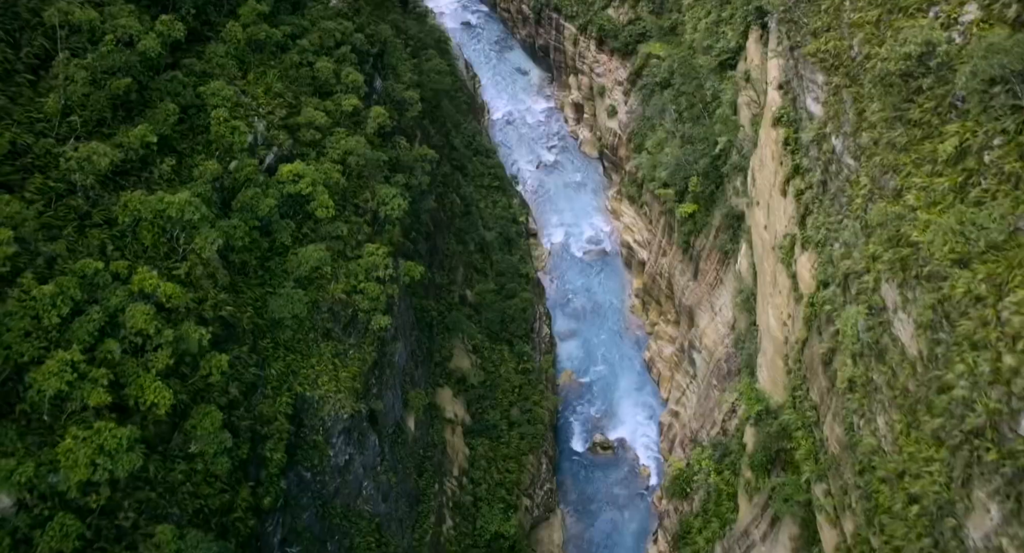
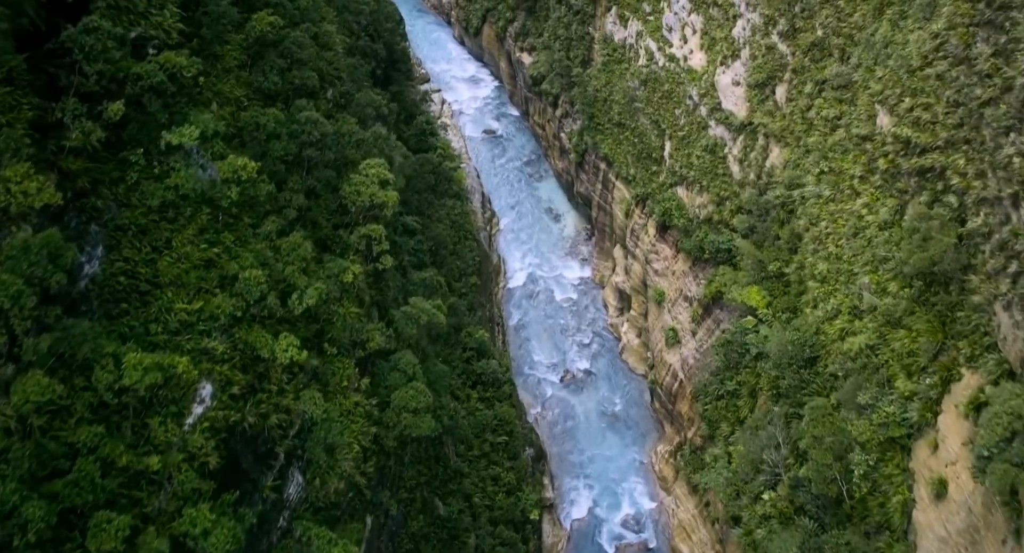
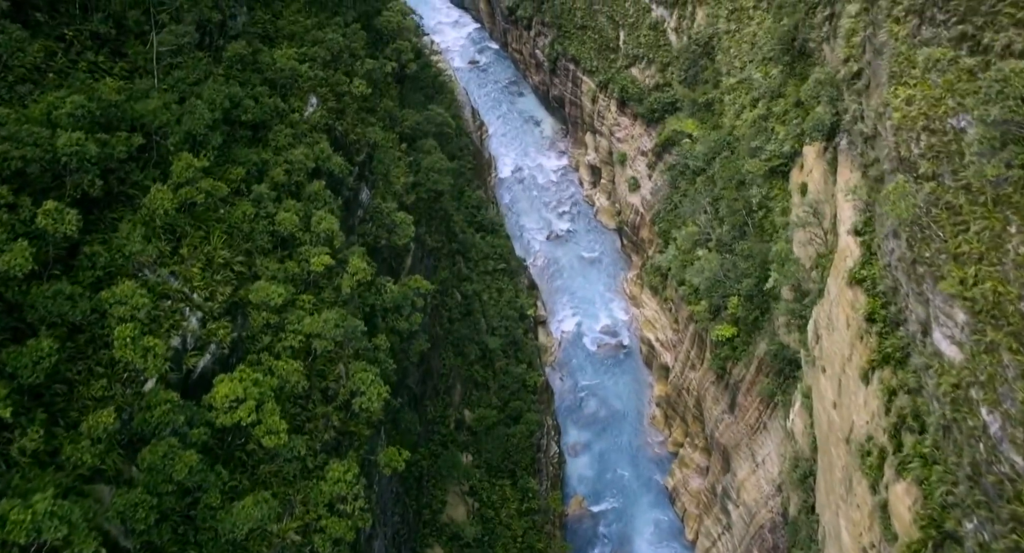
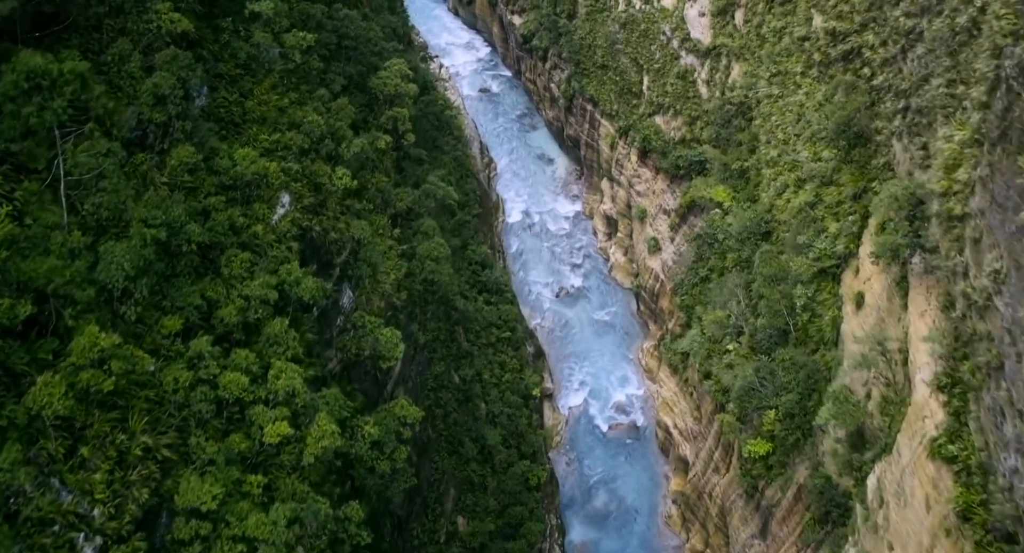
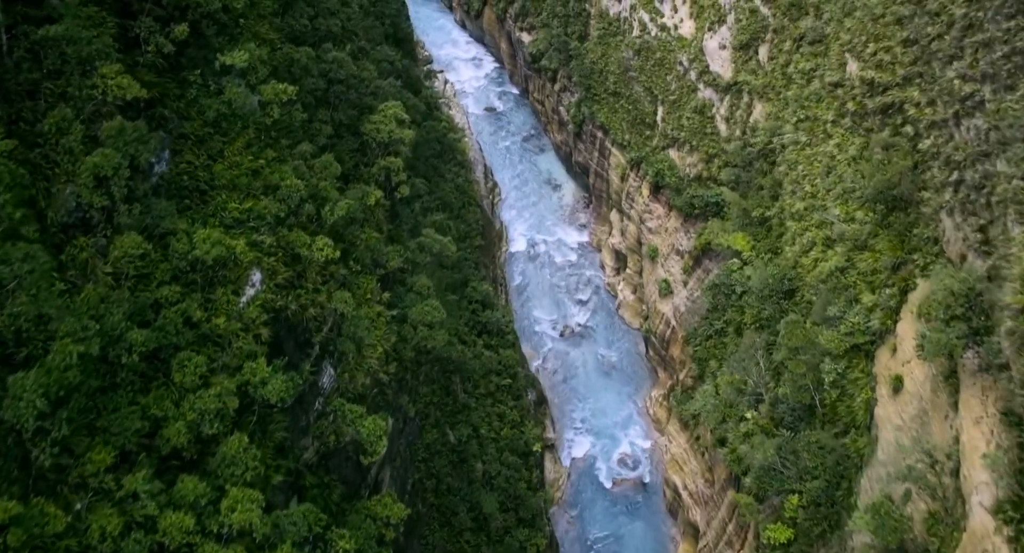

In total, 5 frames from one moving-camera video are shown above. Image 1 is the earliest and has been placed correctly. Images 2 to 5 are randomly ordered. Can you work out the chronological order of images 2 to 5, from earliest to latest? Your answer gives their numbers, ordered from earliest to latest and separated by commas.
3, 4, 5, 2
